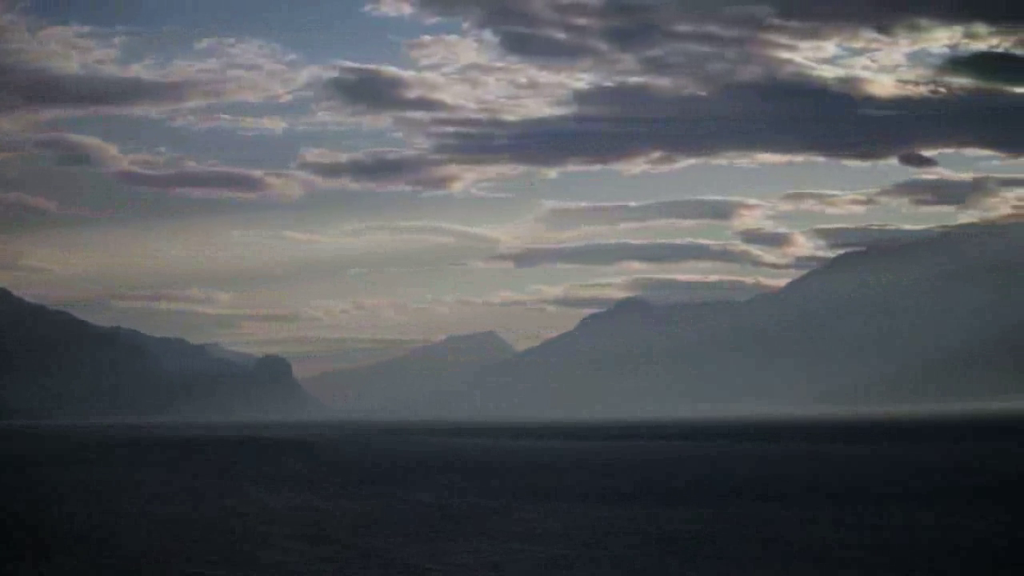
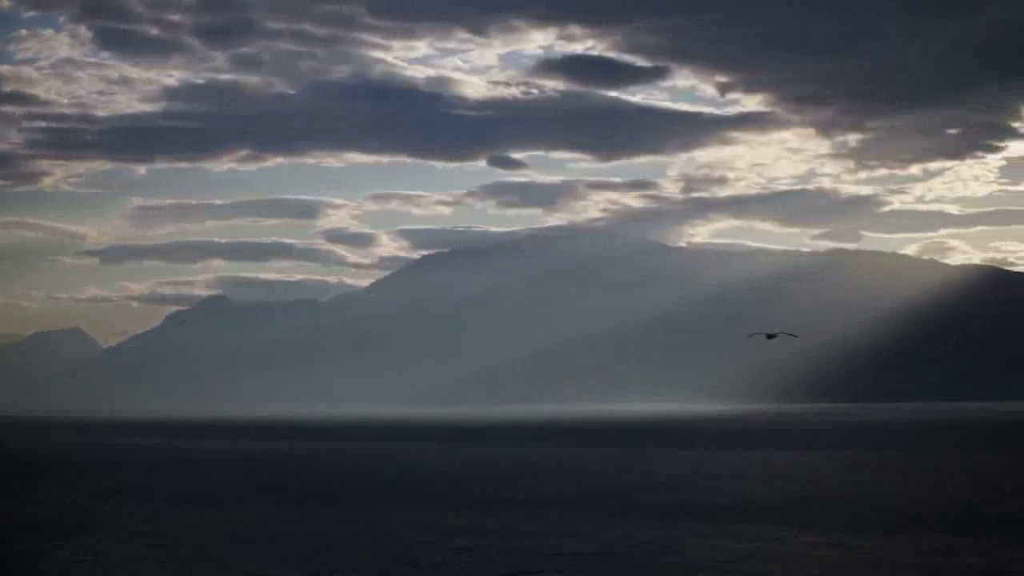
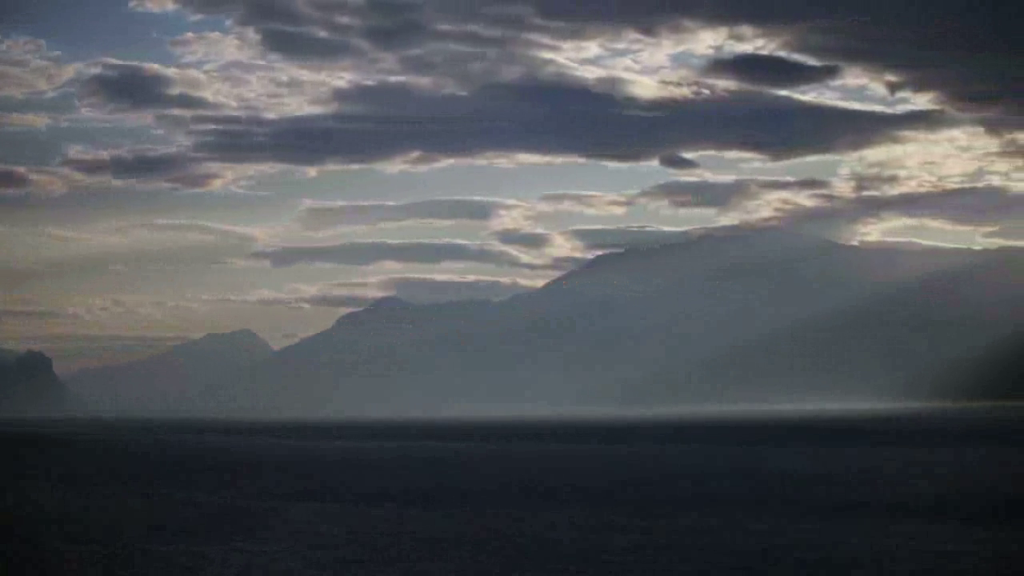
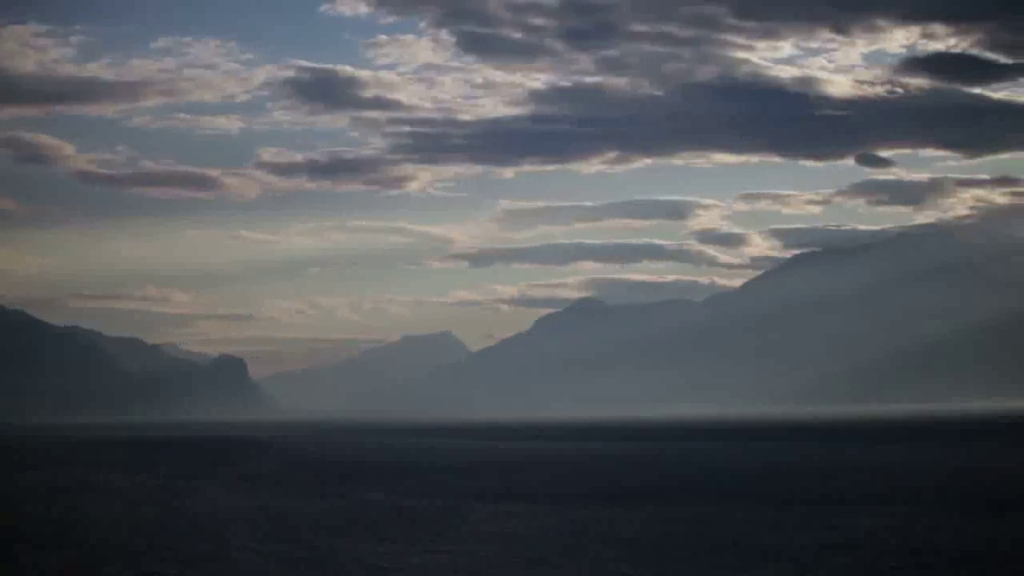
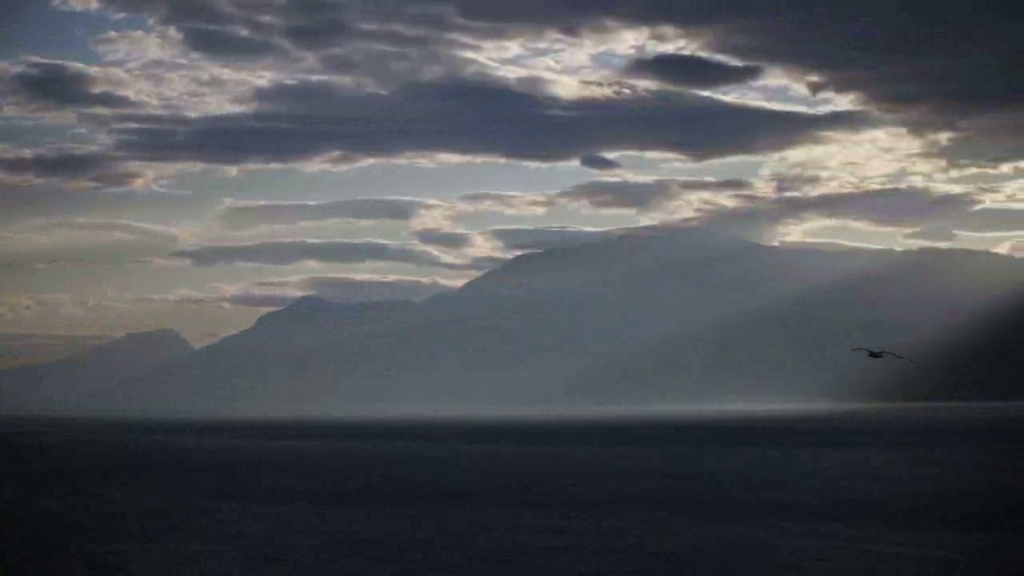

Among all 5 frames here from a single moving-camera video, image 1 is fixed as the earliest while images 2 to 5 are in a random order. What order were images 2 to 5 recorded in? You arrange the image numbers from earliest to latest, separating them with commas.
4, 3, 5, 2
